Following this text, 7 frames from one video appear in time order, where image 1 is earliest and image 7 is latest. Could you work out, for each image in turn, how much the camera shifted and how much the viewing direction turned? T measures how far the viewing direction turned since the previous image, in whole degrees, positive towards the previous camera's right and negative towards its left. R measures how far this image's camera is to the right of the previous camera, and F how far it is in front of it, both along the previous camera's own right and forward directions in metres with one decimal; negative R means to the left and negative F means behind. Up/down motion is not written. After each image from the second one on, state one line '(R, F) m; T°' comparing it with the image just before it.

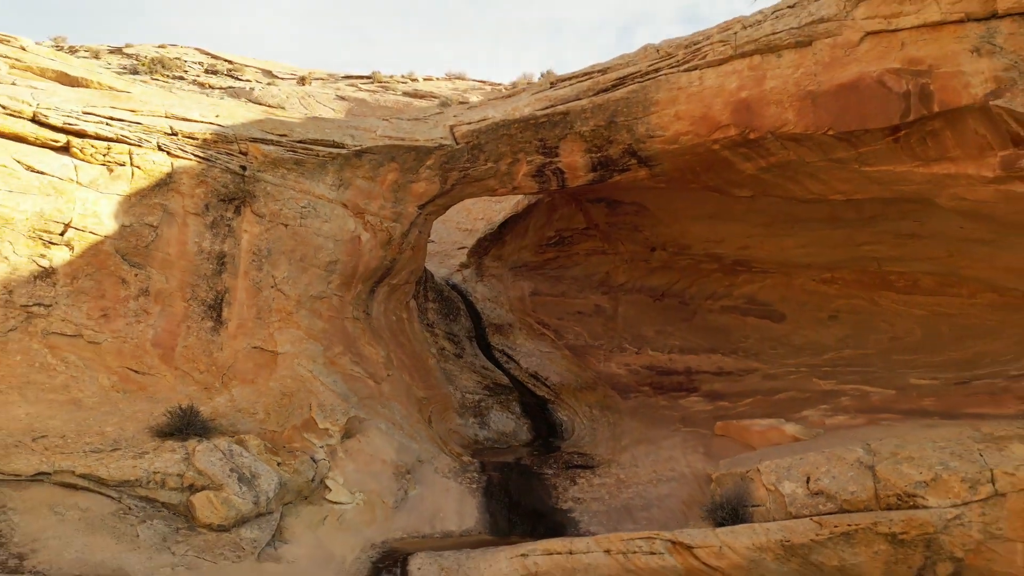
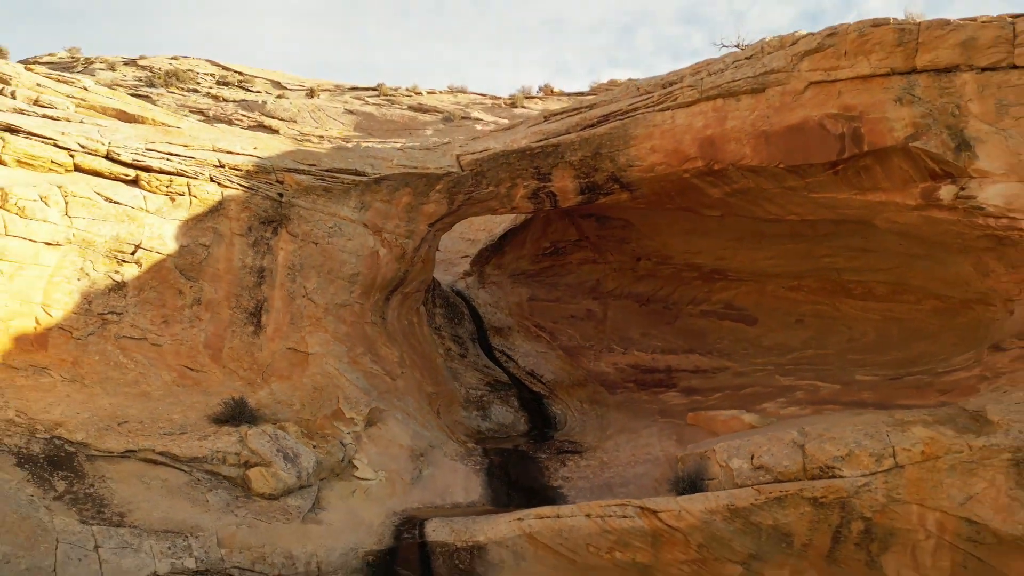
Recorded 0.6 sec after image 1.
(0.0, -0.7) m; 0°
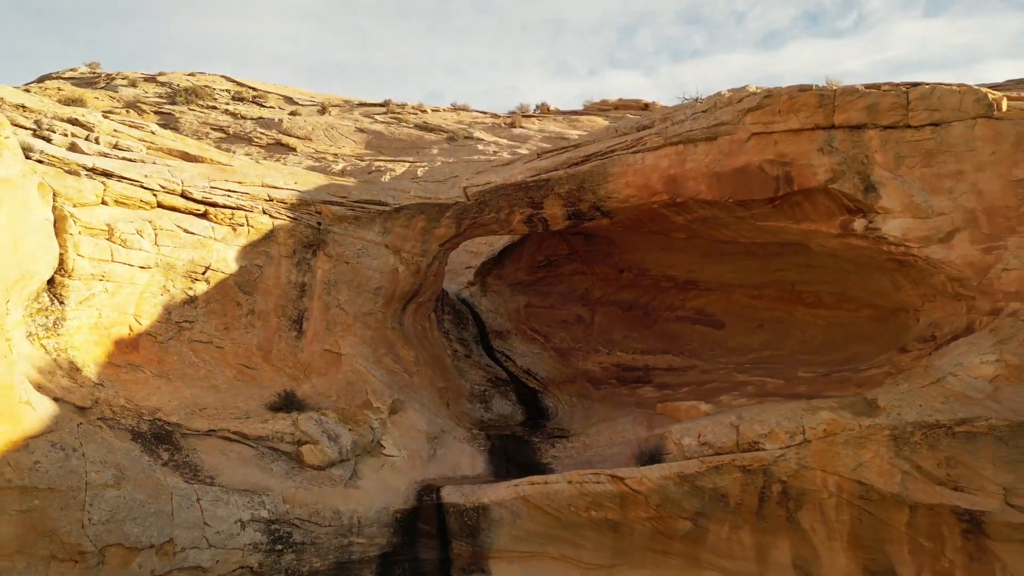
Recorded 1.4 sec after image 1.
(0.0, -1.1) m; 0°
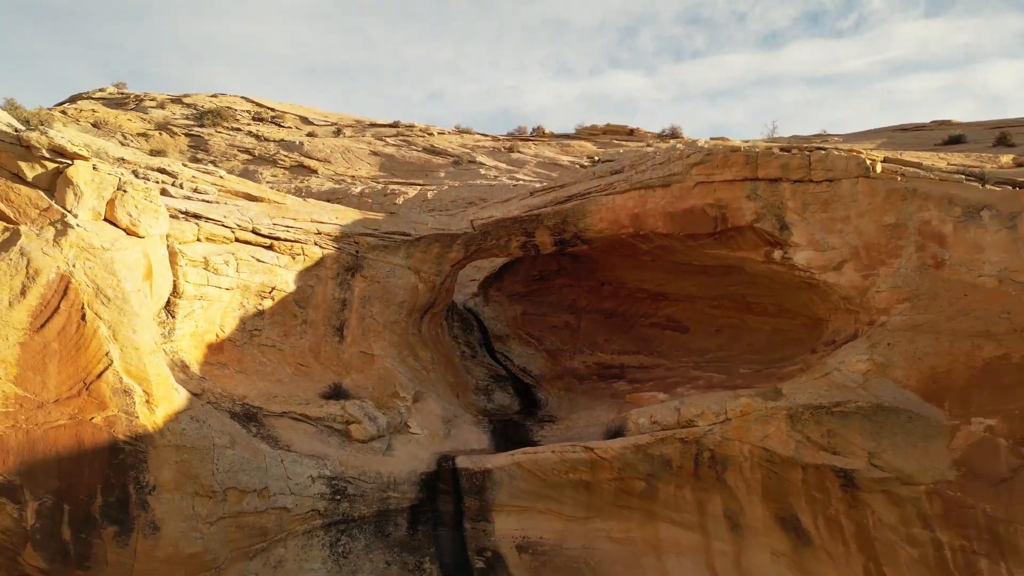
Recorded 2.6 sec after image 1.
(0.0, -1.6) m; 0°
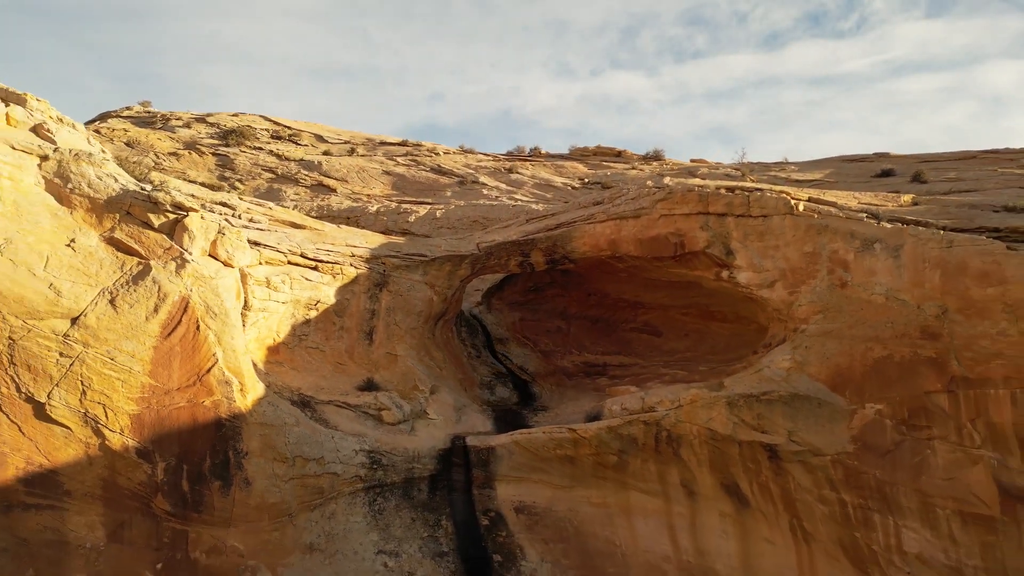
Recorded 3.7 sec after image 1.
(0.0, -1.7) m; 0°
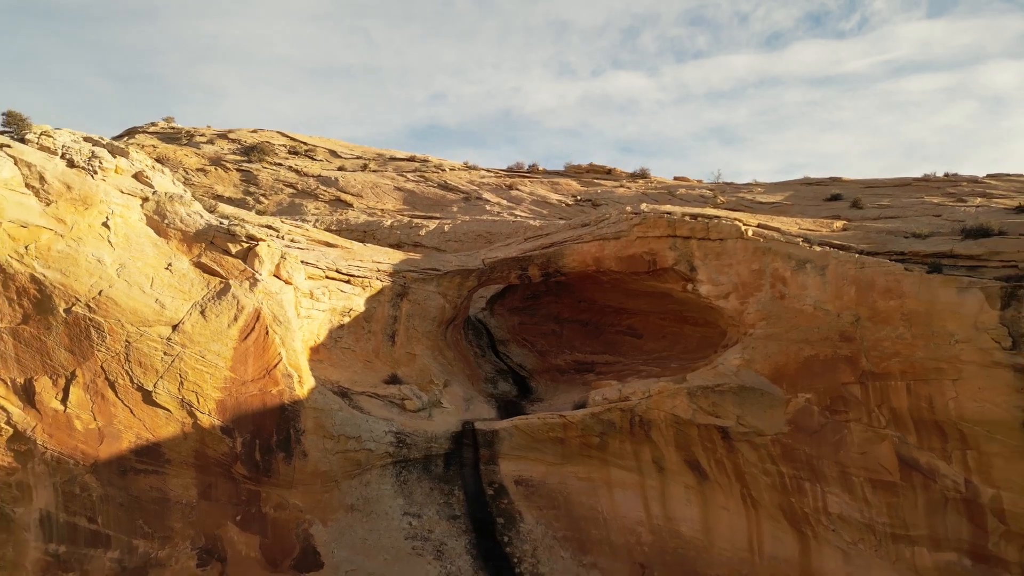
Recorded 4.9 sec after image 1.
(0.0, -1.8) m; 0°
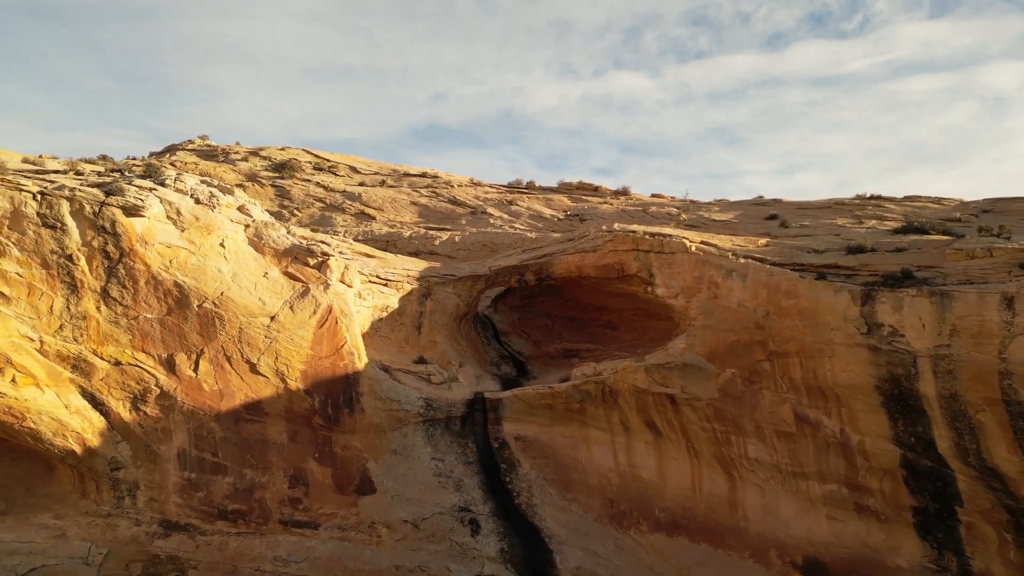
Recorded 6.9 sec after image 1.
(0.0, -3.1) m; 0°
